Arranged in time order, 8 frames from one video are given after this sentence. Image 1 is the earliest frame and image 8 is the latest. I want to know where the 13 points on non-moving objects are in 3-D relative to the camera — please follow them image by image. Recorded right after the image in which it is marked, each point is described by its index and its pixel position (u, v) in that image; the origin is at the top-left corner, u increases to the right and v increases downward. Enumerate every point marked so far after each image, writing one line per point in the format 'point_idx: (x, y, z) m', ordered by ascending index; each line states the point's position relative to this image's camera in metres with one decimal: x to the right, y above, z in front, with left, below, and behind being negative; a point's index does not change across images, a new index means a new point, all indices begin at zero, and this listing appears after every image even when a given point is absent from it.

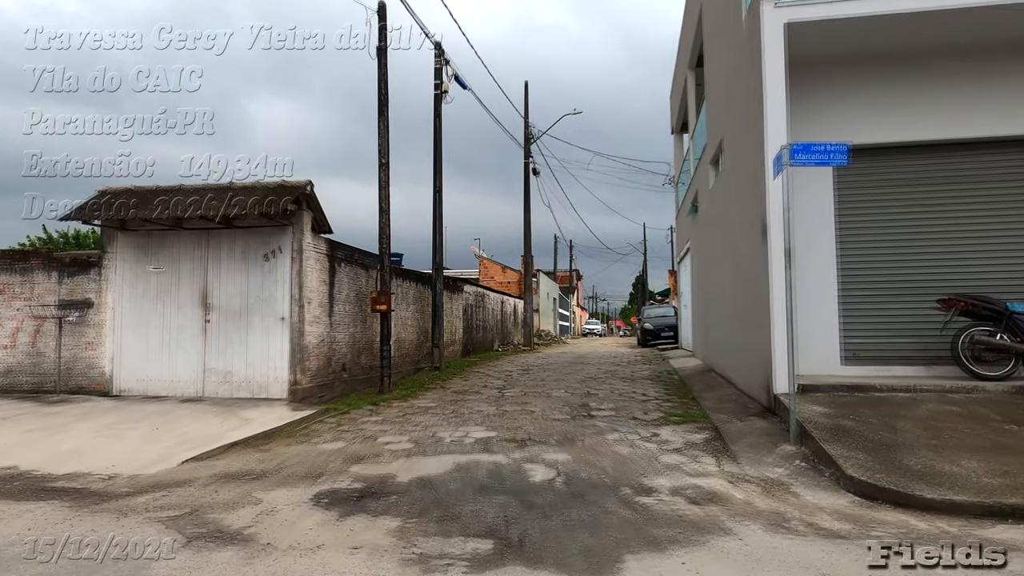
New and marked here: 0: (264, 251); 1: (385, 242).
0: (-3.3, +0.5, +8.5) m
1: (-2.0, +0.7, +10.1) m
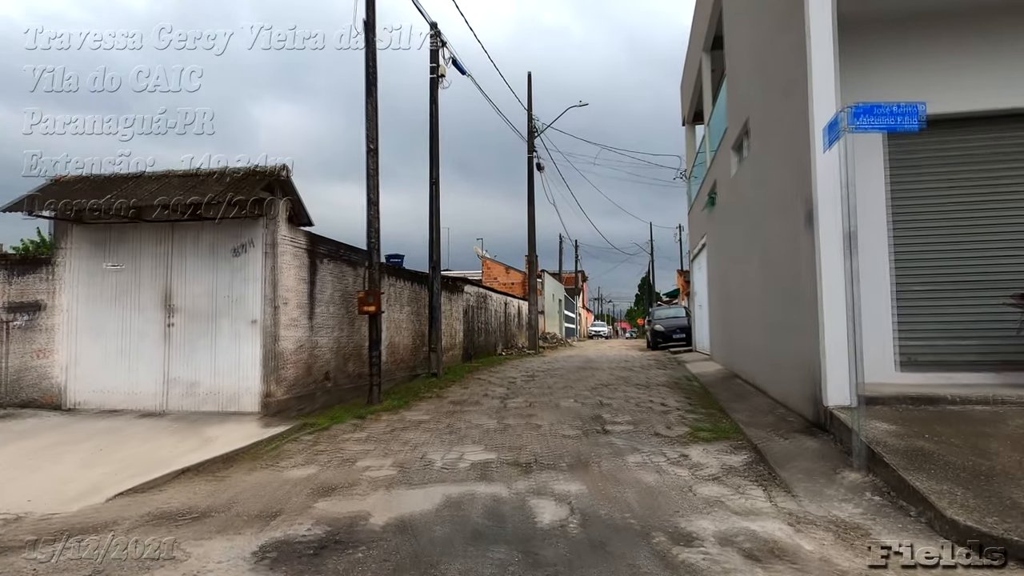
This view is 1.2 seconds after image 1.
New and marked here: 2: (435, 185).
0: (-3.3, +0.5, +7.5) m
1: (-2.0, +0.7, +9.1) m
2: (-1.5, +2.0, +12.3) m
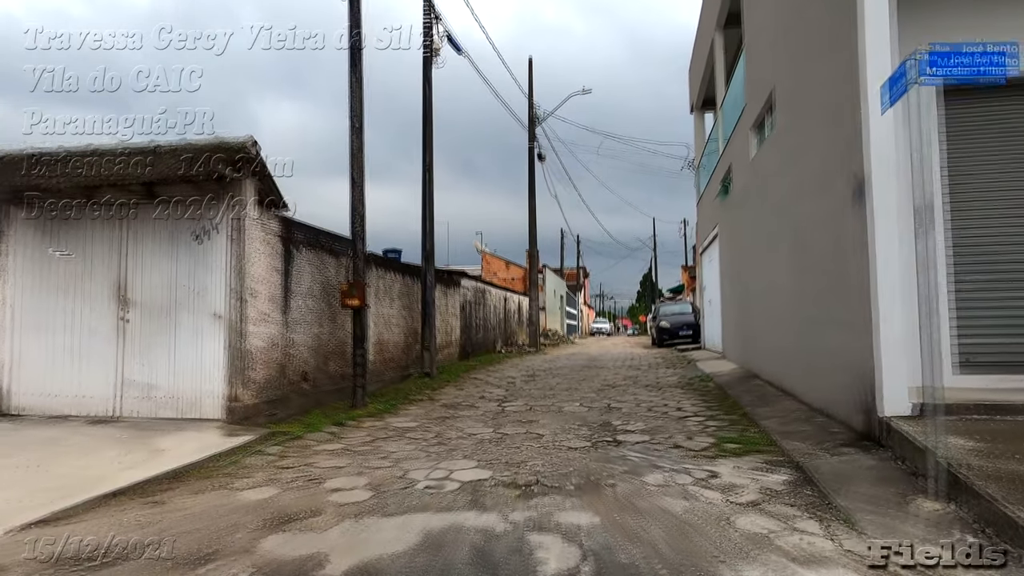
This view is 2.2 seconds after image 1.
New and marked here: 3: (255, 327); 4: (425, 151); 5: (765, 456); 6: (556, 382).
0: (-3.3, +0.6, +6.6) m
1: (-2.0, +0.8, +8.3) m
2: (-1.5, +2.1, +11.4) m
3: (-2.7, -0.4, +6.6) m
4: (-1.6, +2.5, +11.5) m
5: (+2.1, -1.4, +5.2) m
6: (+0.7, -1.5, +10.2) m
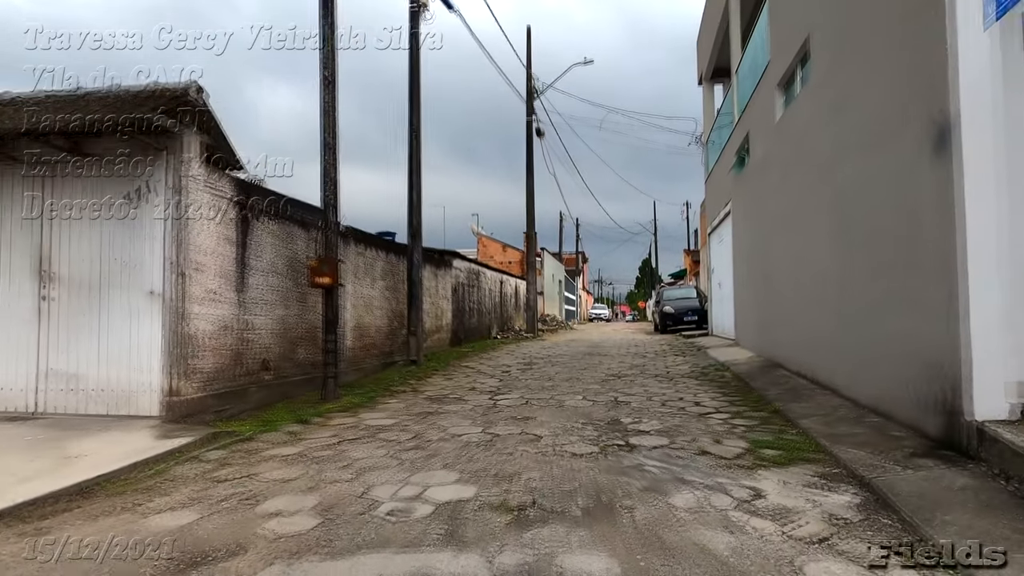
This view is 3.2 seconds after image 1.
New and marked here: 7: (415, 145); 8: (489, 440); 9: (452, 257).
0: (-3.4, +0.8, +5.6) m
1: (-2.1, +1.1, +7.2) m
2: (-1.6, +2.4, +10.3) m
3: (-2.7, -0.2, +5.6) m
4: (-1.6, +2.8, +10.4) m
5: (+2.0, -1.2, +4.2) m
6: (+0.6, -1.2, +9.2) m
7: (-1.6, +2.3, +10.3) m
8: (-0.2, -1.2, +5.1) m
9: (-1.3, +0.7, +13.6) m
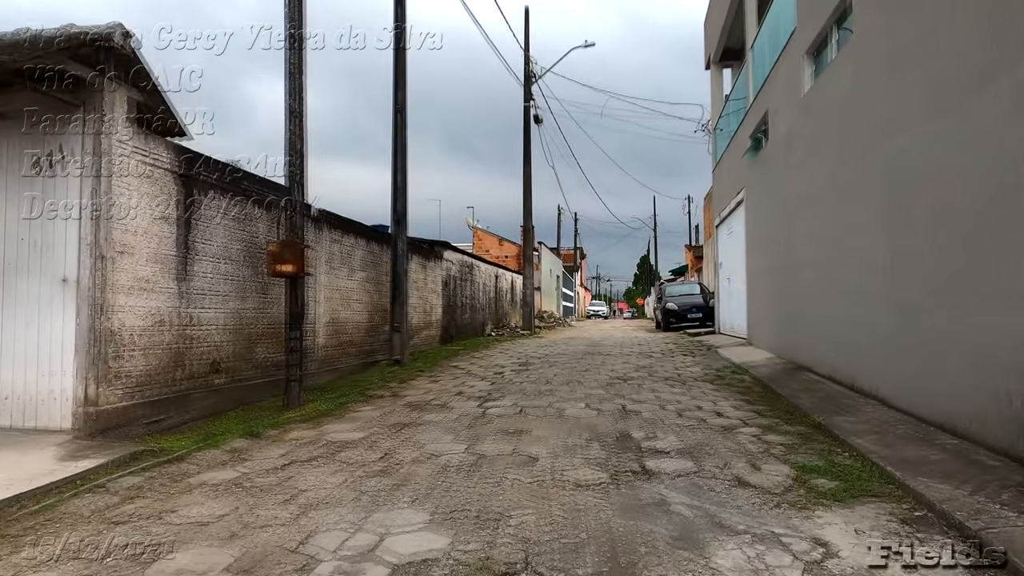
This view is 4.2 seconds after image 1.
0: (-3.4, +0.9, +4.6) m
1: (-2.1, +1.2, +6.3) m
2: (-1.6, +2.6, +9.3) m
3: (-2.8, -0.1, +4.6) m
4: (-1.7, +2.9, +9.4) m
5: (+1.9, -1.1, +3.3) m
6: (+0.5, -1.1, +8.3) m
7: (-1.6, +2.4, +9.3) m
8: (-0.3, -1.1, +4.2) m
9: (-1.4, +0.8, +12.7) m
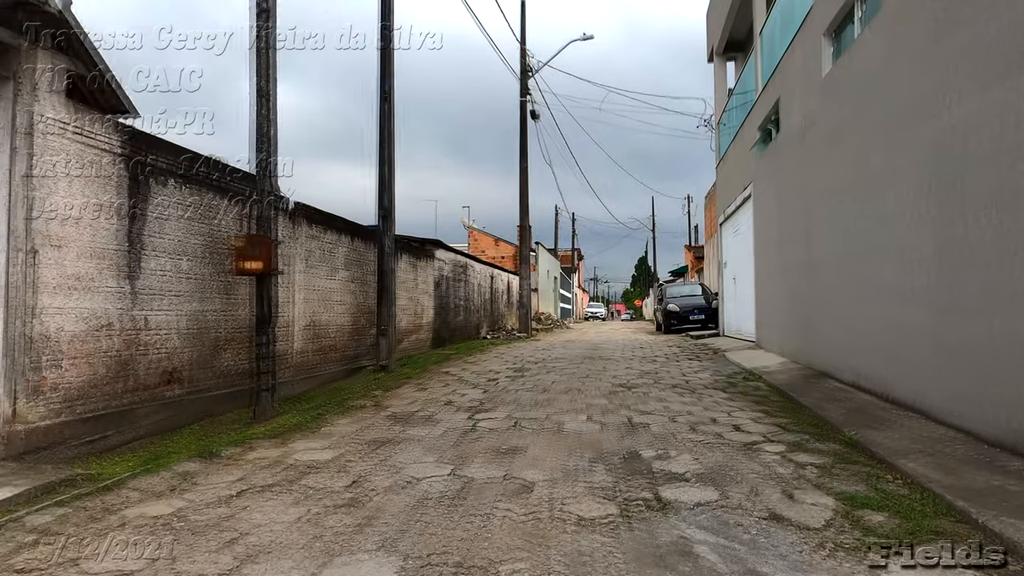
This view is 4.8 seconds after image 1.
0: (-3.5, +0.9, +4.0) m
1: (-2.2, +1.2, +5.6) m
2: (-1.7, +2.6, +8.7) m
3: (-2.8, -0.1, +4.0) m
4: (-1.8, +2.9, +8.8) m
5: (+1.9, -1.1, +2.7) m
6: (+0.5, -1.1, +7.7) m
7: (-1.7, +2.4, +8.7) m
8: (-0.3, -1.1, +3.6) m
9: (-1.5, +0.8, +12.1) m
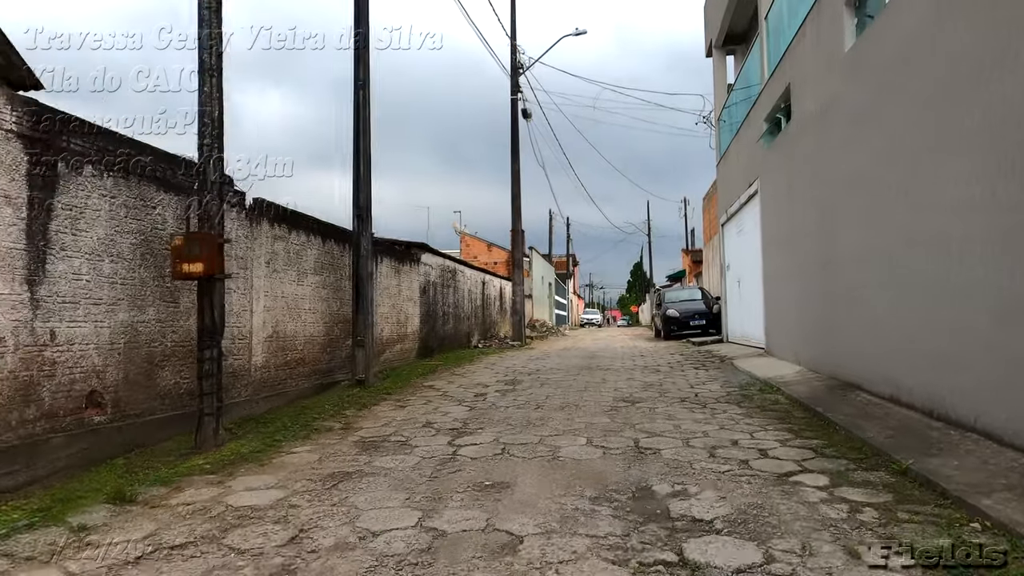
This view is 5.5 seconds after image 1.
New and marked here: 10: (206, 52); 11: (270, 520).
0: (-3.6, +0.9, +3.2) m
1: (-2.3, +1.2, +4.9) m
2: (-1.9, +2.5, +8.0) m
3: (-2.9, -0.1, +3.2) m
4: (-1.9, +2.8, +8.1) m
5: (+1.8, -1.1, +1.9) m
6: (+0.4, -1.2, +6.9) m
7: (-1.9, +2.3, +8.0) m
8: (-0.4, -1.1, +2.8) m
9: (-1.6, +0.7, +11.3) m
10: (-2.3, +1.8, +4.9) m
11: (-1.2, -1.2, +3.2) m
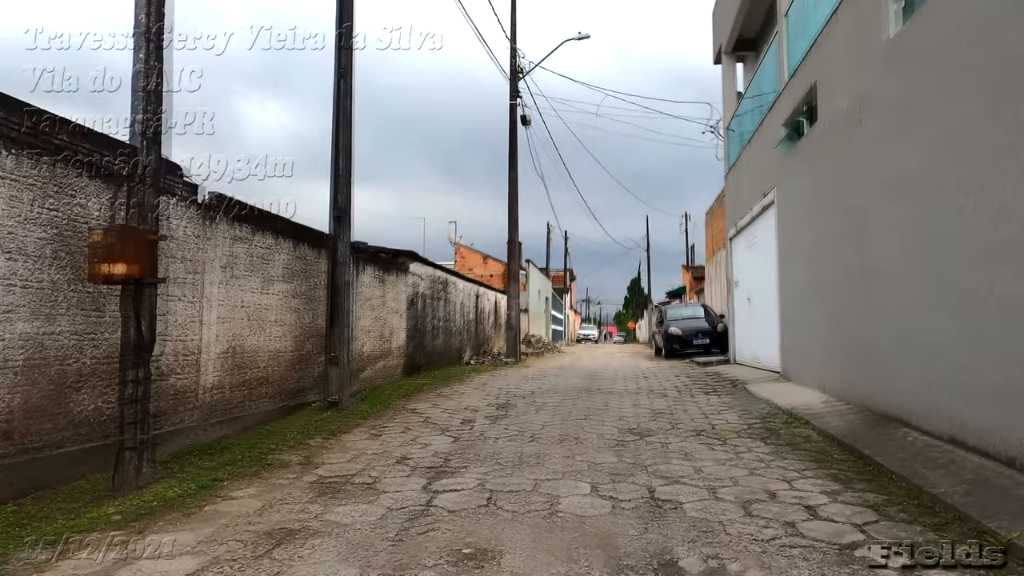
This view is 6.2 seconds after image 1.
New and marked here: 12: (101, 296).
0: (-3.6, +0.9, +2.4) m
1: (-2.3, +1.1, +4.1) m
2: (-1.9, +2.4, +7.2) m
3: (-3.0, -0.1, +2.4) m
4: (-2.0, +2.7, +7.3) m
5: (+1.8, -1.1, +1.1) m
6: (+0.3, -1.3, +6.1) m
7: (-1.9, +2.2, +7.2) m
8: (-0.4, -1.2, +2.0) m
9: (-1.7, +0.5, +10.5) m
10: (-2.4, +1.8, +4.1) m
11: (-1.3, -1.2, +2.4) m
12: (-2.6, 0.0, +4.2) m
